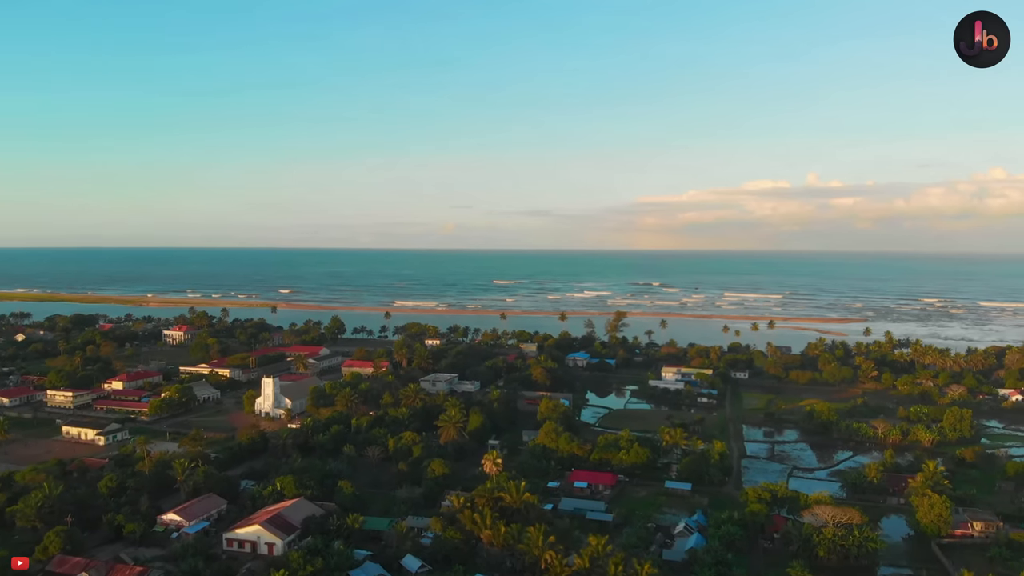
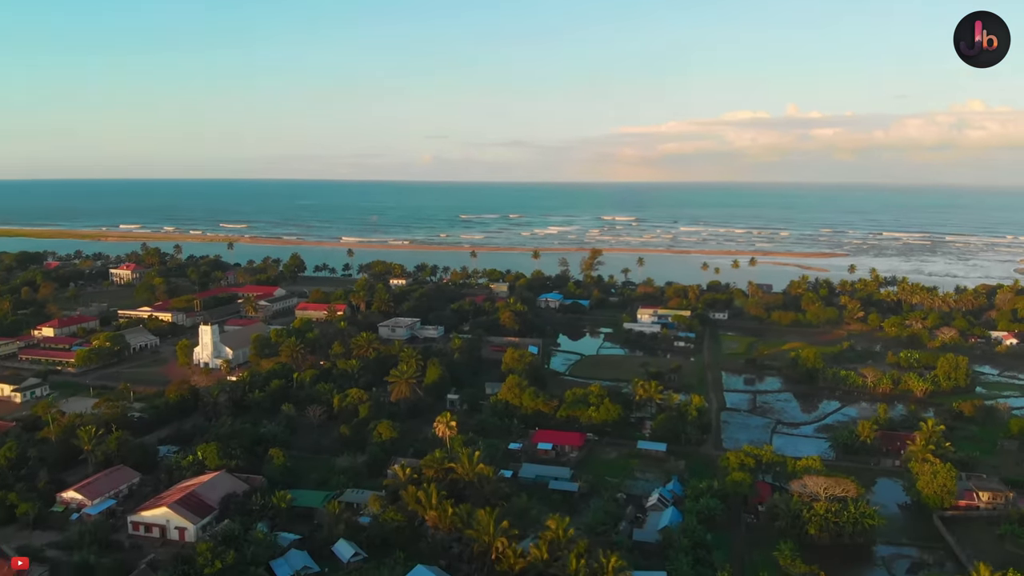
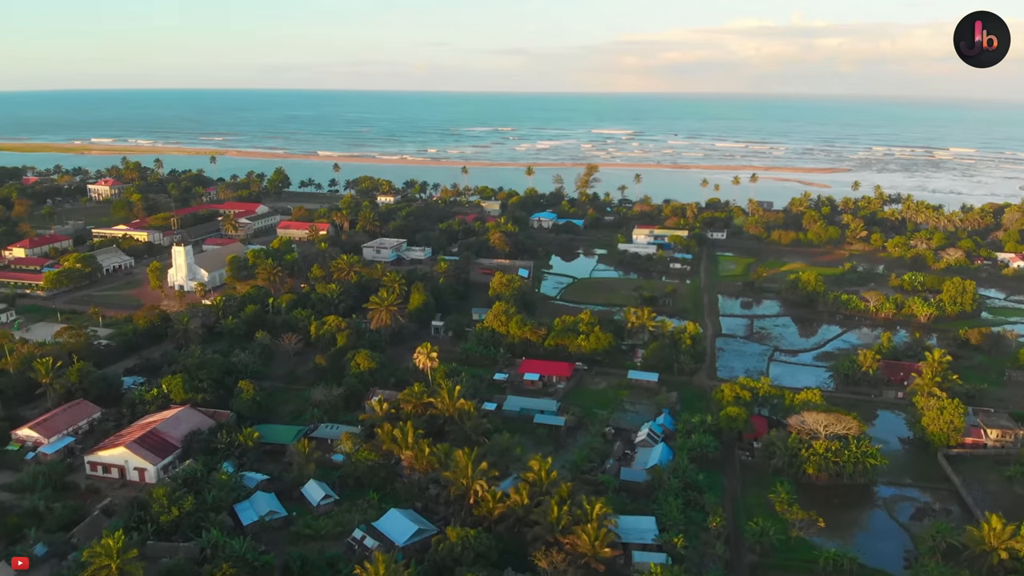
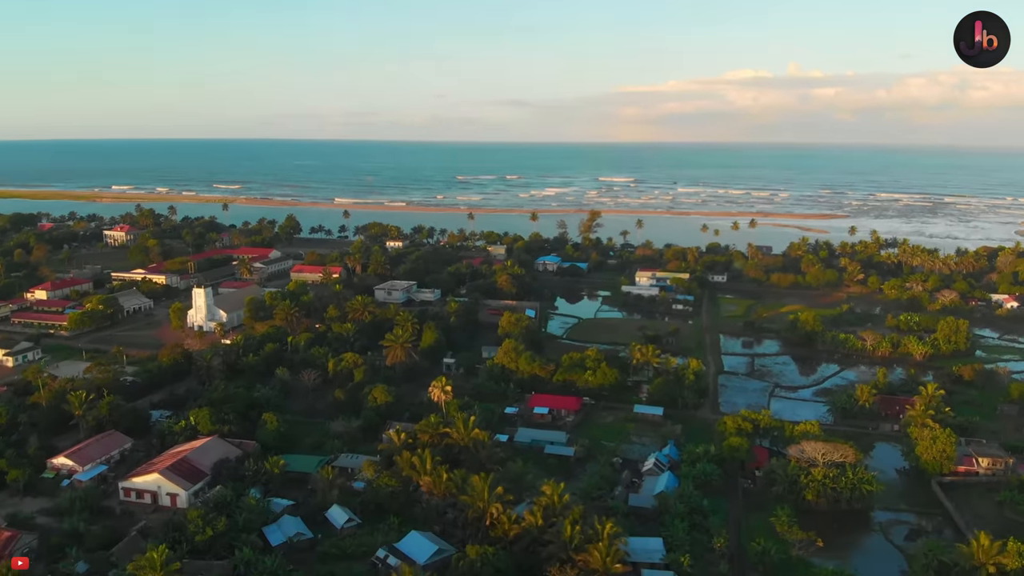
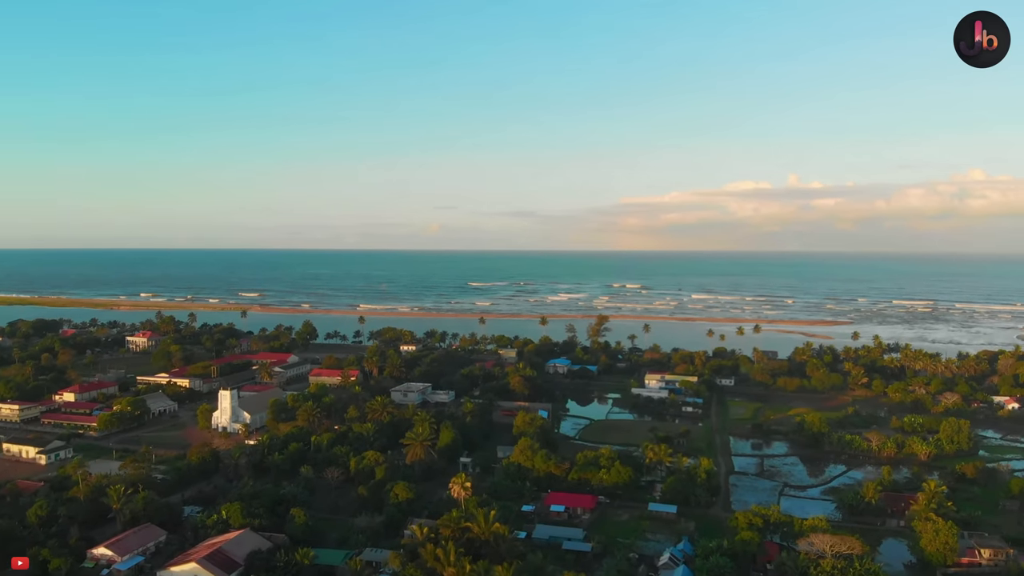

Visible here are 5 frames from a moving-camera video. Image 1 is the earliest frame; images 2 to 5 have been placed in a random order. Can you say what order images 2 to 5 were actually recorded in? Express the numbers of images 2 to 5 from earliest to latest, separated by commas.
5, 2, 4, 3
